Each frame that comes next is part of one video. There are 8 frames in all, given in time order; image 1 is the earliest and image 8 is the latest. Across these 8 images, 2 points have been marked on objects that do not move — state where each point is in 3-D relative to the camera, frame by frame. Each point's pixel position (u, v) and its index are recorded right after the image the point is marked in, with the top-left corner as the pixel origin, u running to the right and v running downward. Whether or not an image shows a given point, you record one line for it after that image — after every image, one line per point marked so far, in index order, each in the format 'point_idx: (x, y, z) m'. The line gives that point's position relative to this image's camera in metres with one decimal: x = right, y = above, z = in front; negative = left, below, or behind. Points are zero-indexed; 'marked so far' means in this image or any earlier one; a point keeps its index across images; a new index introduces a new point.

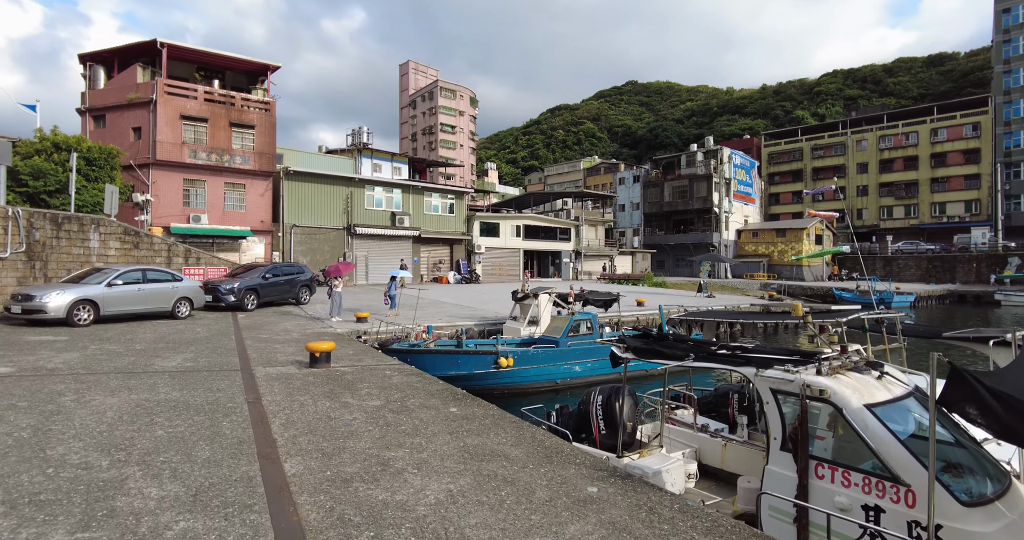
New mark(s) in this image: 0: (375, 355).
0: (-2.3, -1.4, +8.4) m
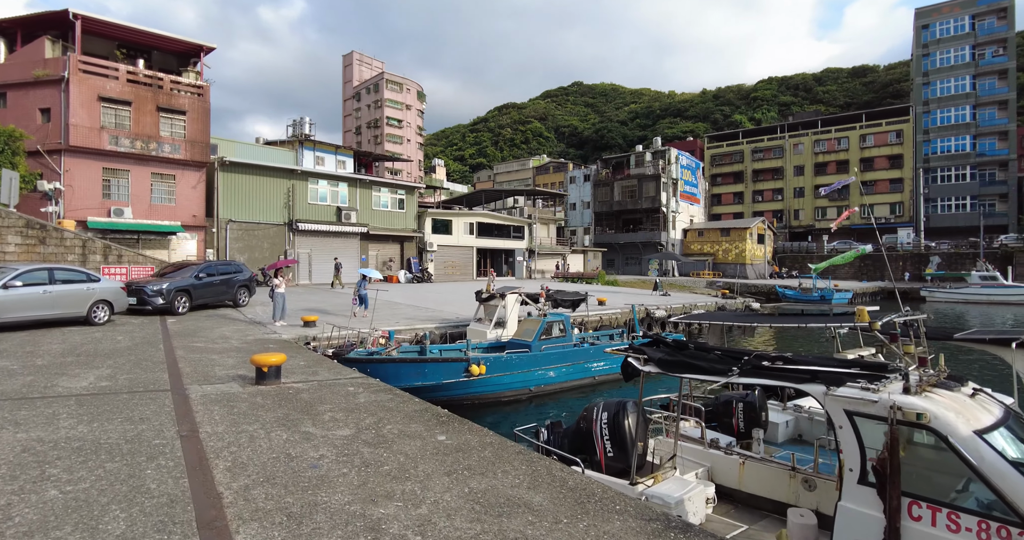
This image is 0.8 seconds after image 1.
0: (-2.6, -1.4, +7.4) m
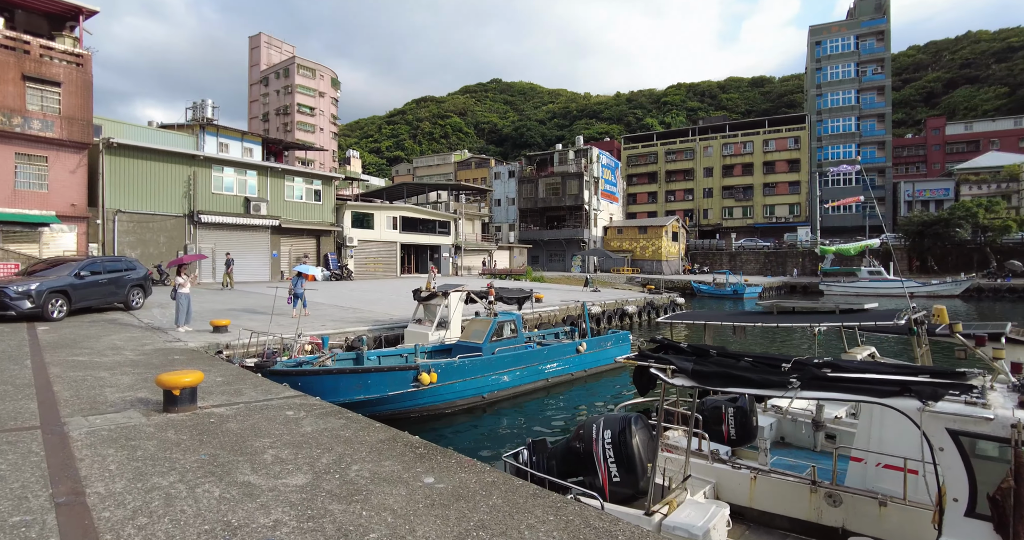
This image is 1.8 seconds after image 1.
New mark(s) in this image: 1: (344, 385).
0: (-3.0, -1.3, +6.1) m
1: (-2.4, -1.7, +7.4) m
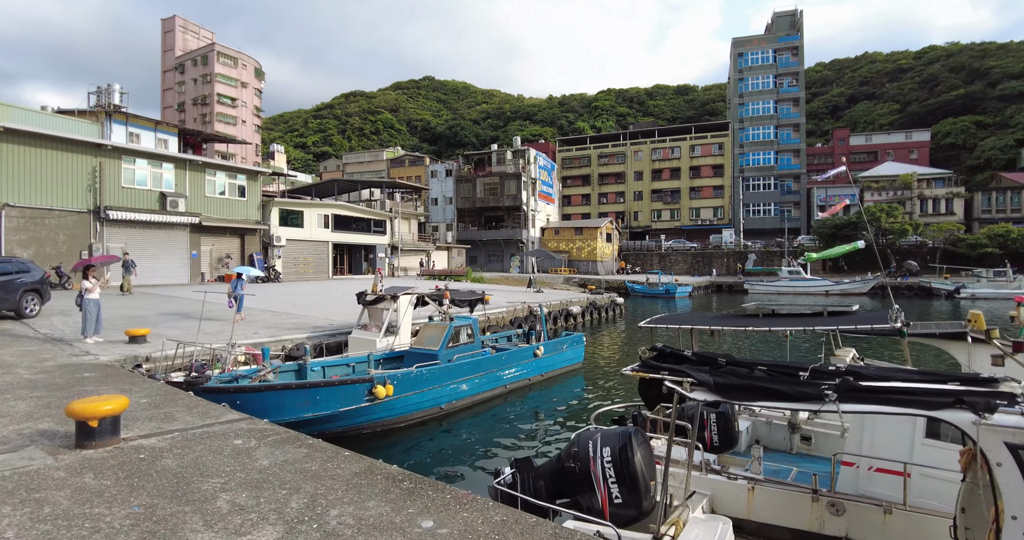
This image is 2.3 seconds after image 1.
0: (-3.3, -1.4, +5.3) m
1: (-2.9, -1.7, +6.7) m
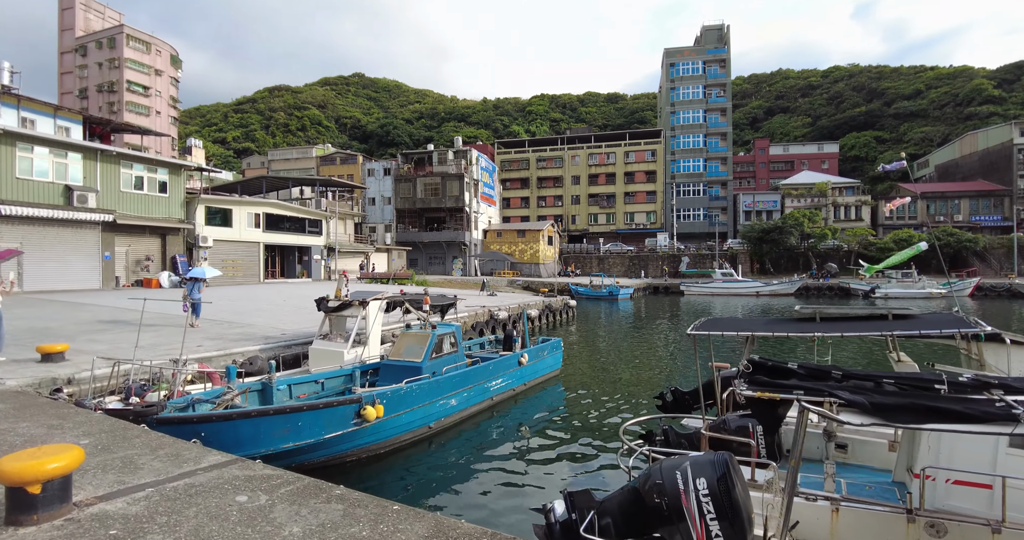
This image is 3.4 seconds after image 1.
0: (-2.9, -1.4, +4.2) m
1: (-2.7, -1.8, +5.6) m
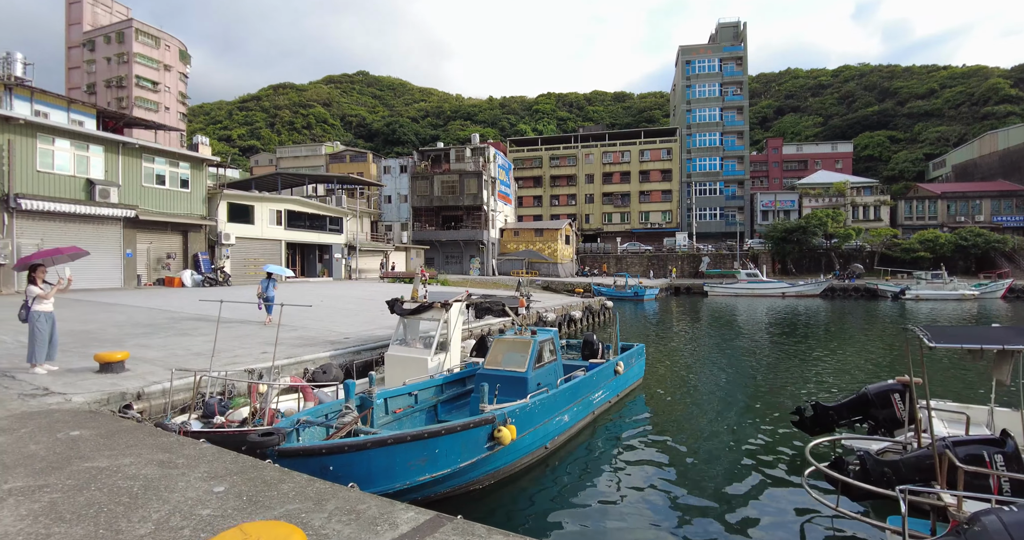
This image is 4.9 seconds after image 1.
0: (-1.2, -1.4, +3.2) m
1: (-1.0, -1.7, +4.6) m
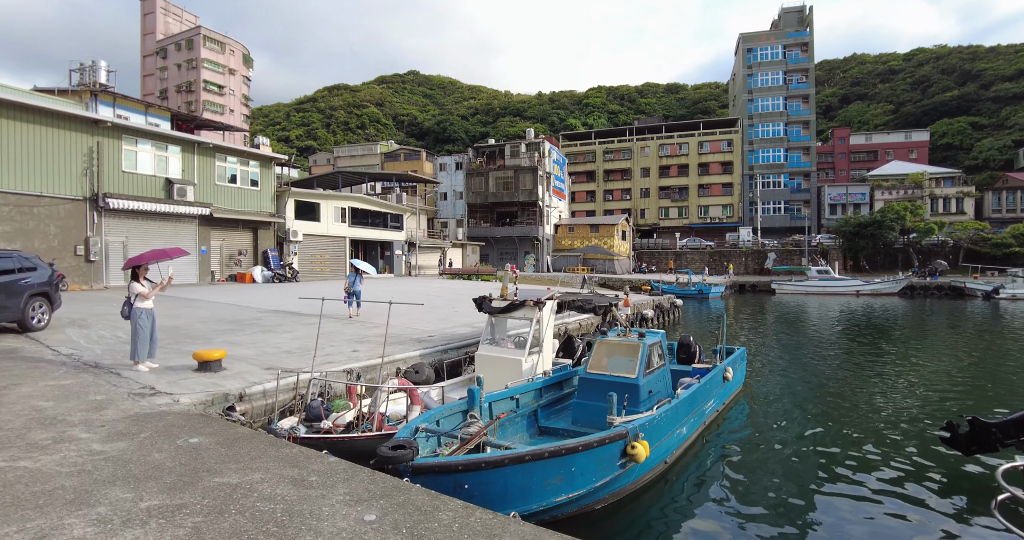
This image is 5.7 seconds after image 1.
0: (-0.1, -1.4, +2.7) m
1: (+0.2, -1.7, +4.1) m
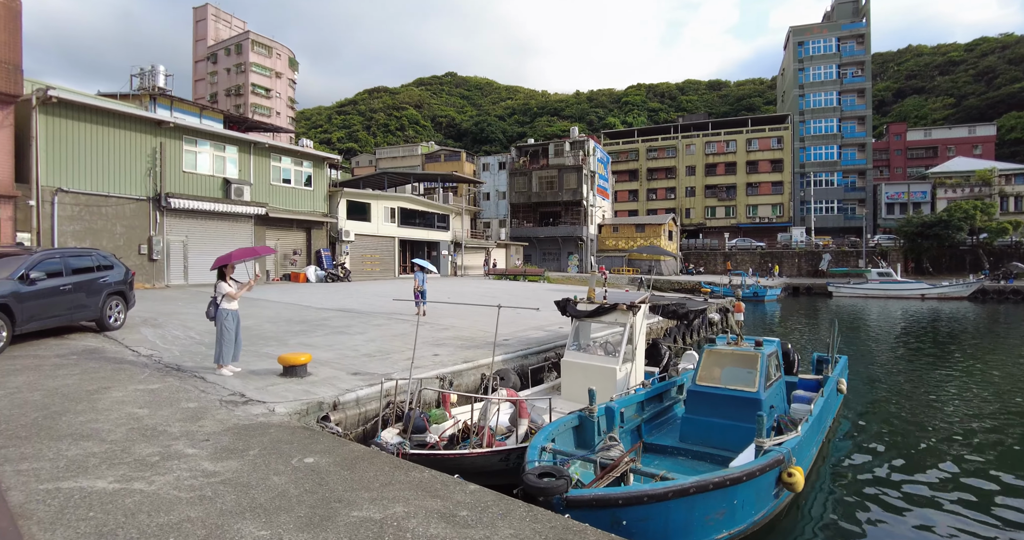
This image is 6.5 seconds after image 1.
0: (+0.9, -1.4, +2.1) m
1: (+1.3, -1.7, +3.5) m
